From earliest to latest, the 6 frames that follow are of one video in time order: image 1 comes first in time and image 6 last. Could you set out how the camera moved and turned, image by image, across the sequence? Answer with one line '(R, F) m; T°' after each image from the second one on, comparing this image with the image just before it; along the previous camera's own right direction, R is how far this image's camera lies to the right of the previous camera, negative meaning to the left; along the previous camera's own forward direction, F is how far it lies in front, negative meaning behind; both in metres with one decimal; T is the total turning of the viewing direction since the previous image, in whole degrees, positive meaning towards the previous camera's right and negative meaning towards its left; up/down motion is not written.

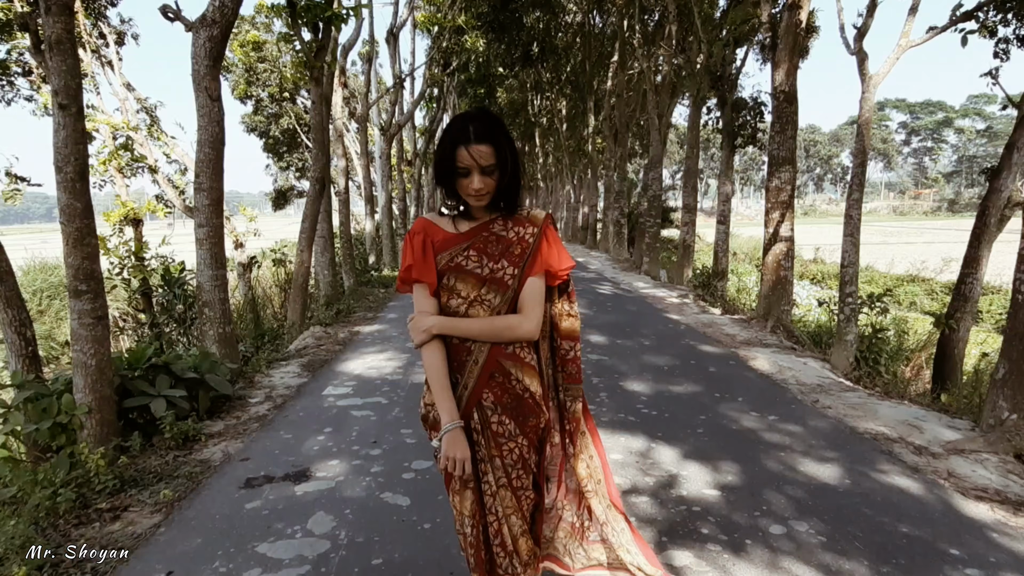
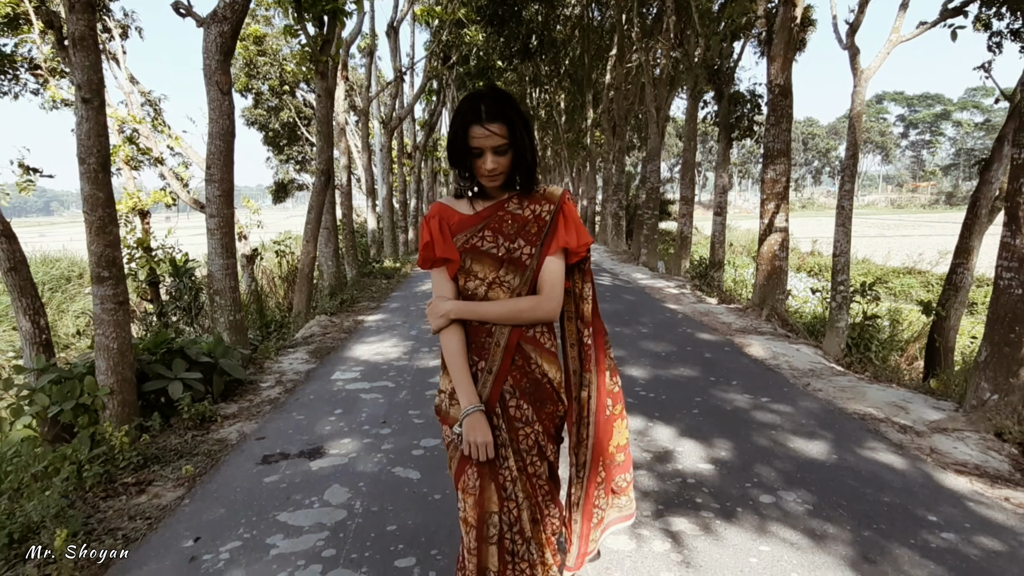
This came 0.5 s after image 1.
(0.0, -0.2) m; 0°
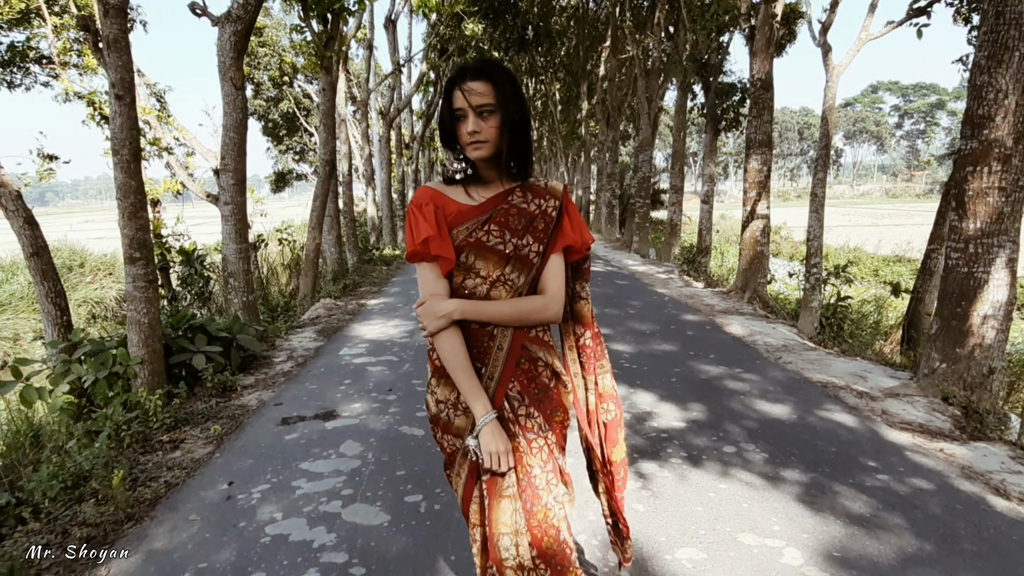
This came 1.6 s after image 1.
(0.0, -0.4) m; 0°
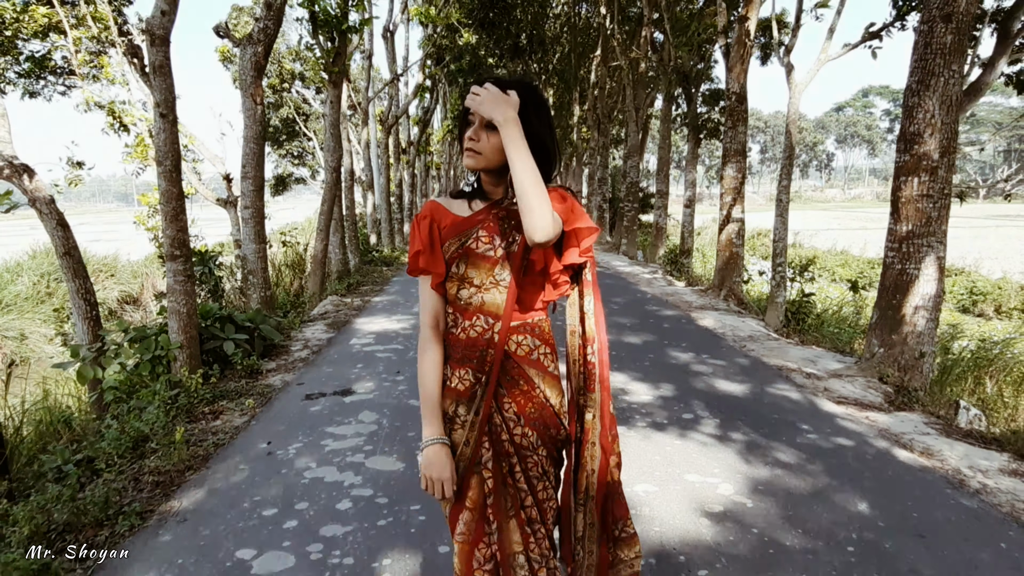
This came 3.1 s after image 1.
(0.0, -0.6) m; +1°
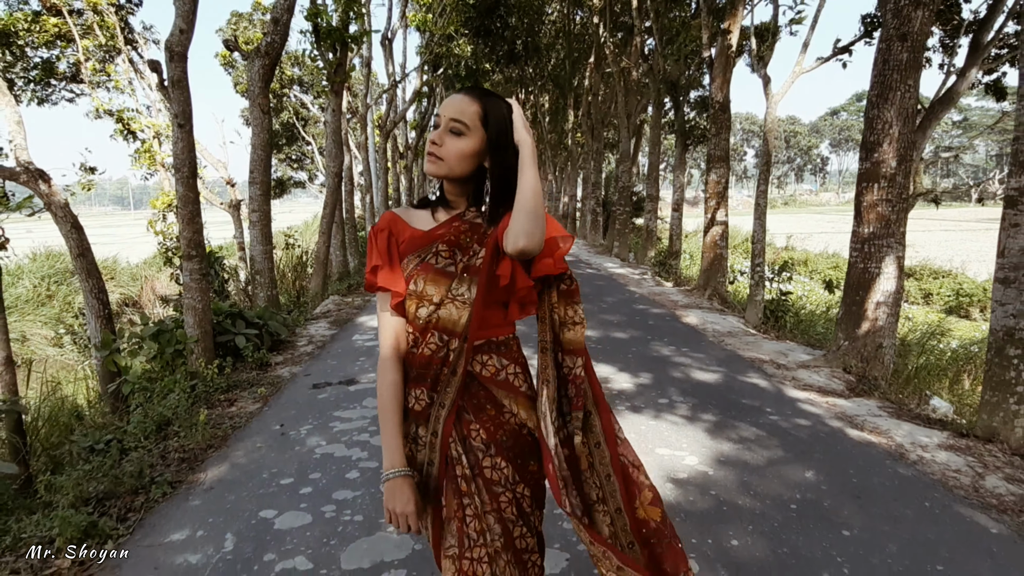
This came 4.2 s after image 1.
(0.0, -0.4) m; 0°
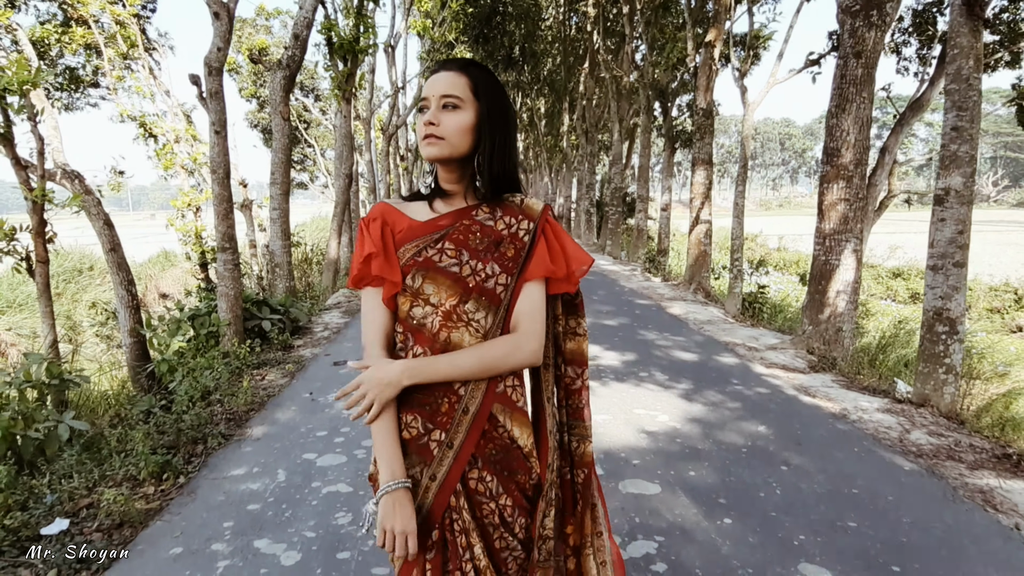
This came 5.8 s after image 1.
(0.0, -0.6) m; 0°
